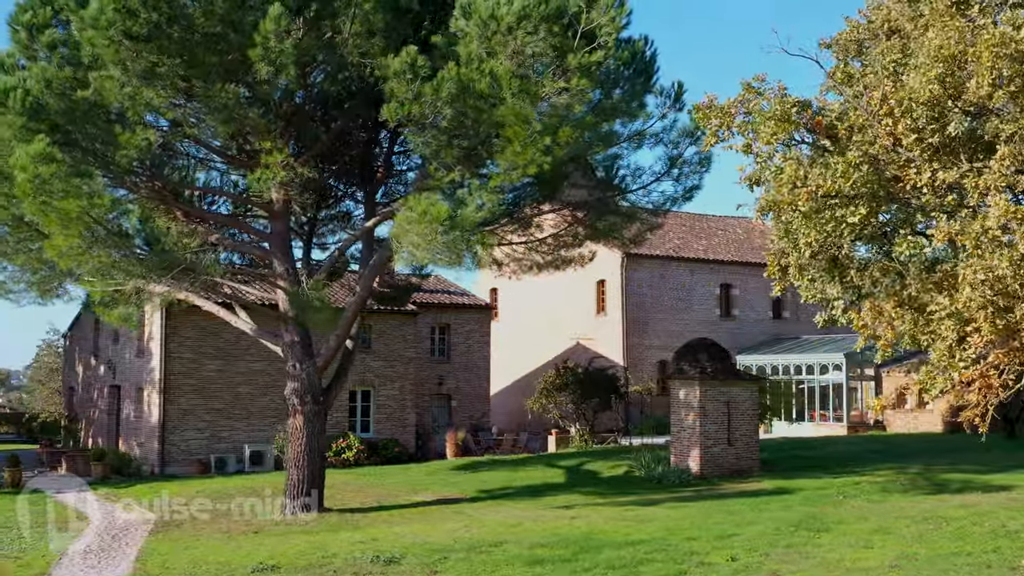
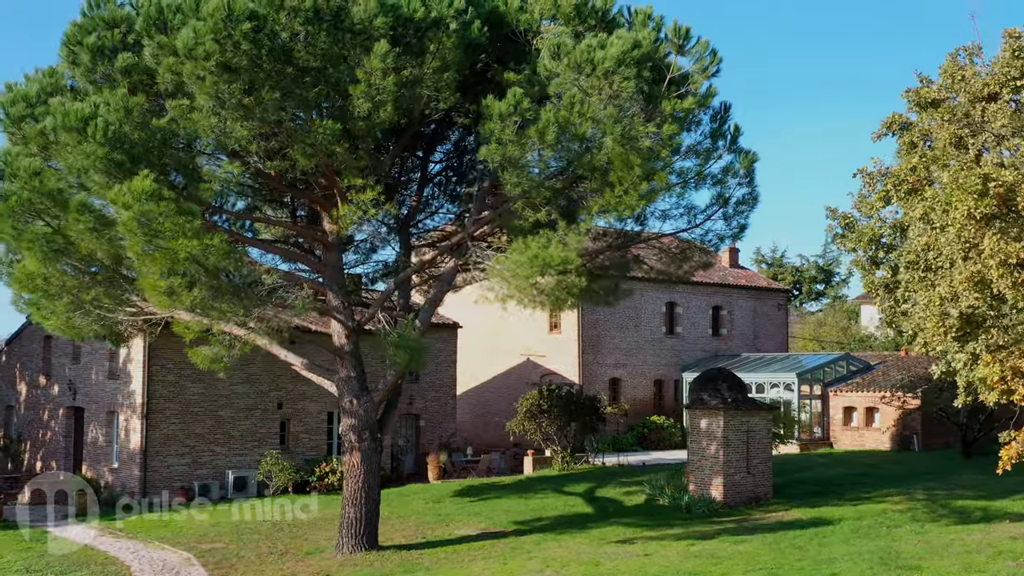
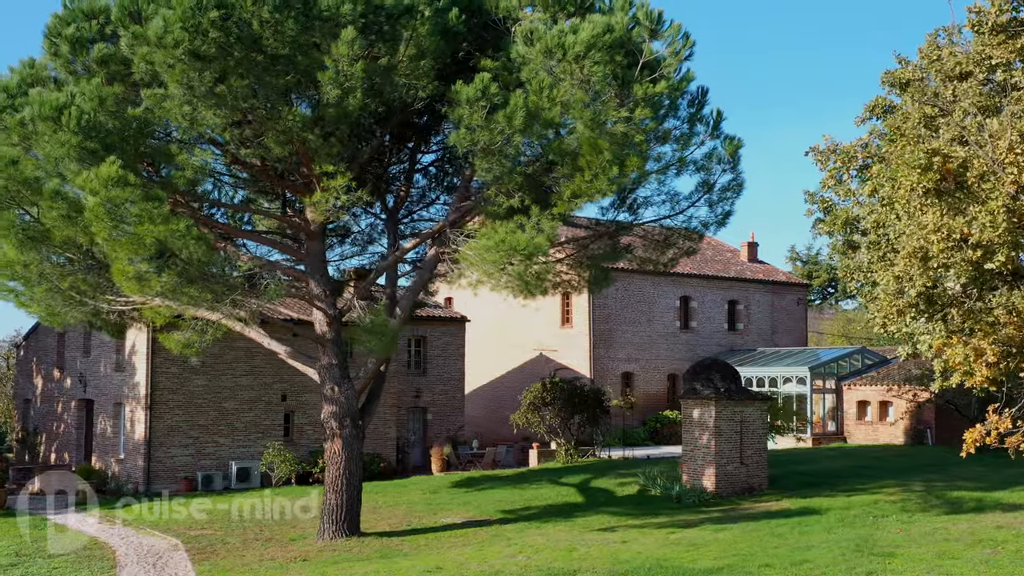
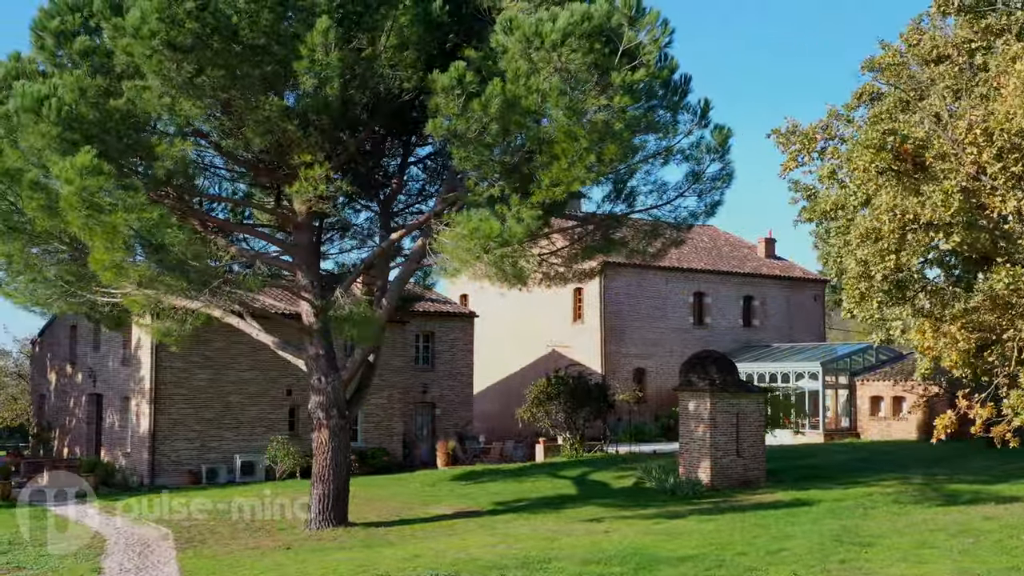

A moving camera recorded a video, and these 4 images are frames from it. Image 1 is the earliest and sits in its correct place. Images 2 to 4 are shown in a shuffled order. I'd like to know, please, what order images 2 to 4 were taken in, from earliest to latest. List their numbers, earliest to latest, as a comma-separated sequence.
4, 3, 2
